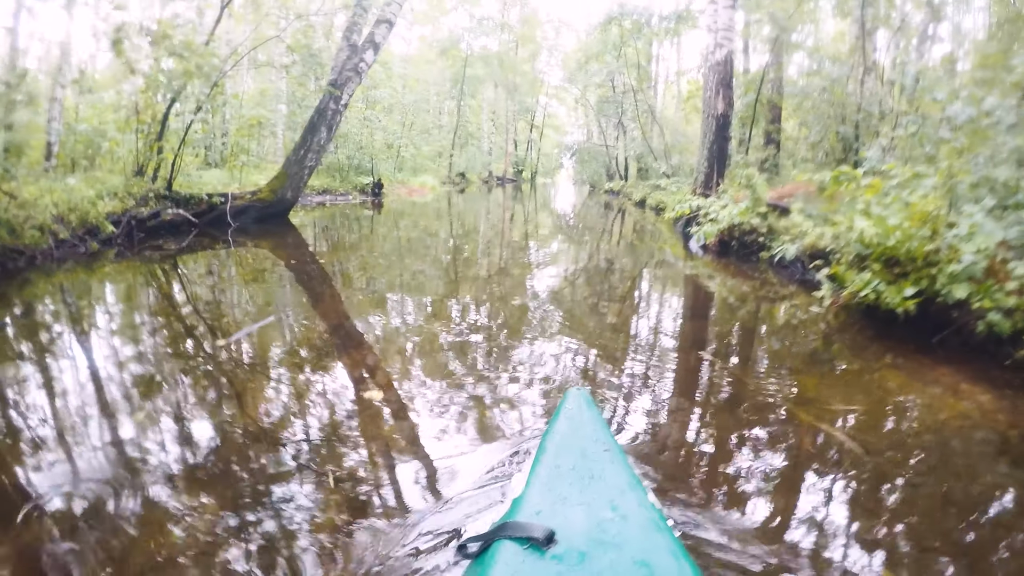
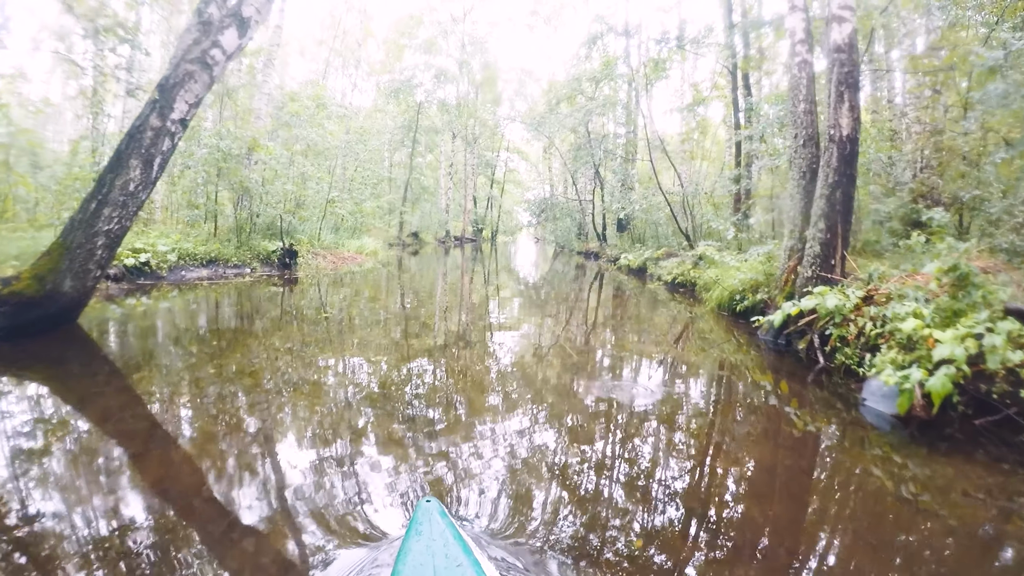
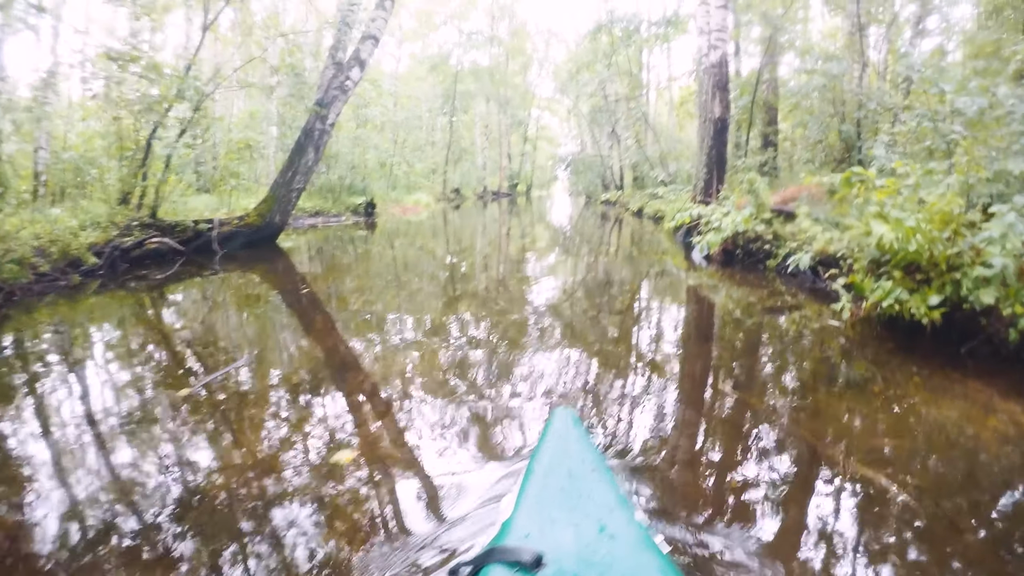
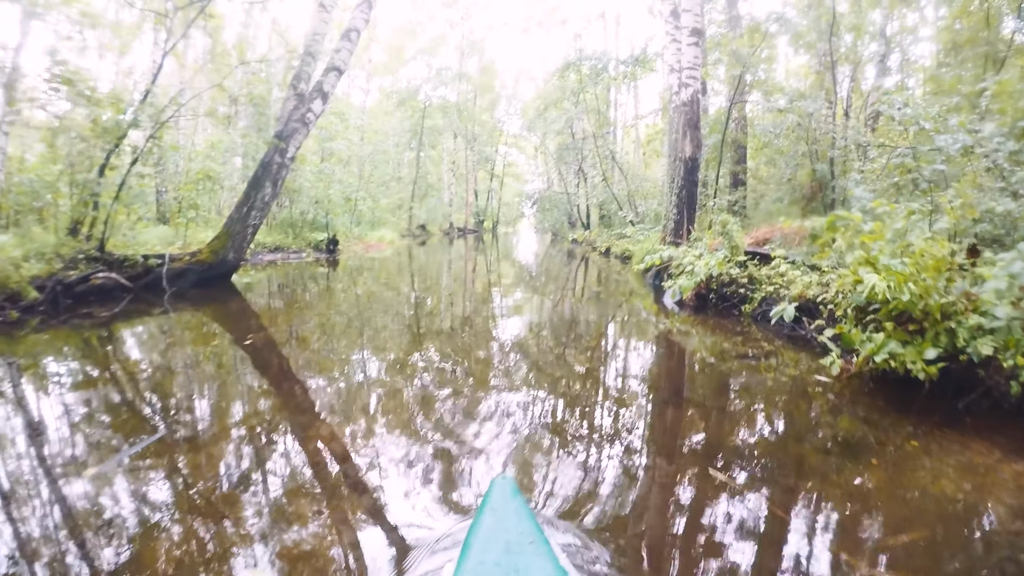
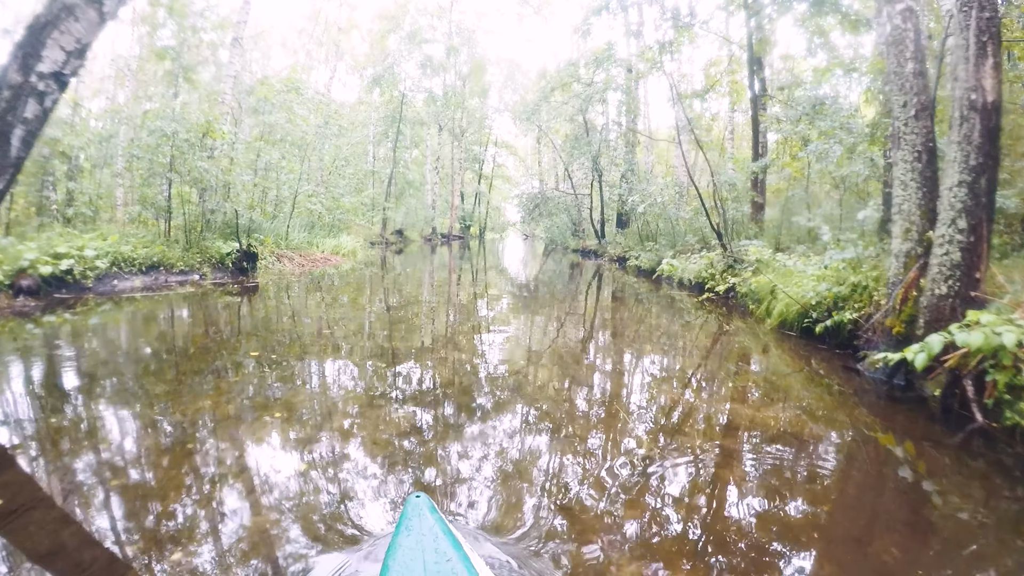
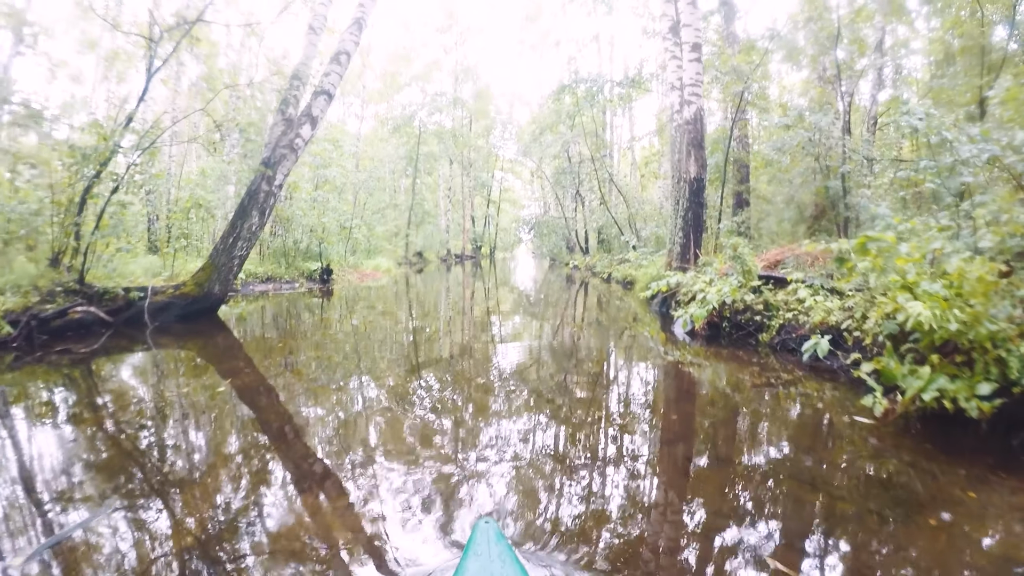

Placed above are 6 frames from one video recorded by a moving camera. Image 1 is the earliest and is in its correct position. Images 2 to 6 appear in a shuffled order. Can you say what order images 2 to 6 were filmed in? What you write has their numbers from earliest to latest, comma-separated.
3, 4, 6, 2, 5
